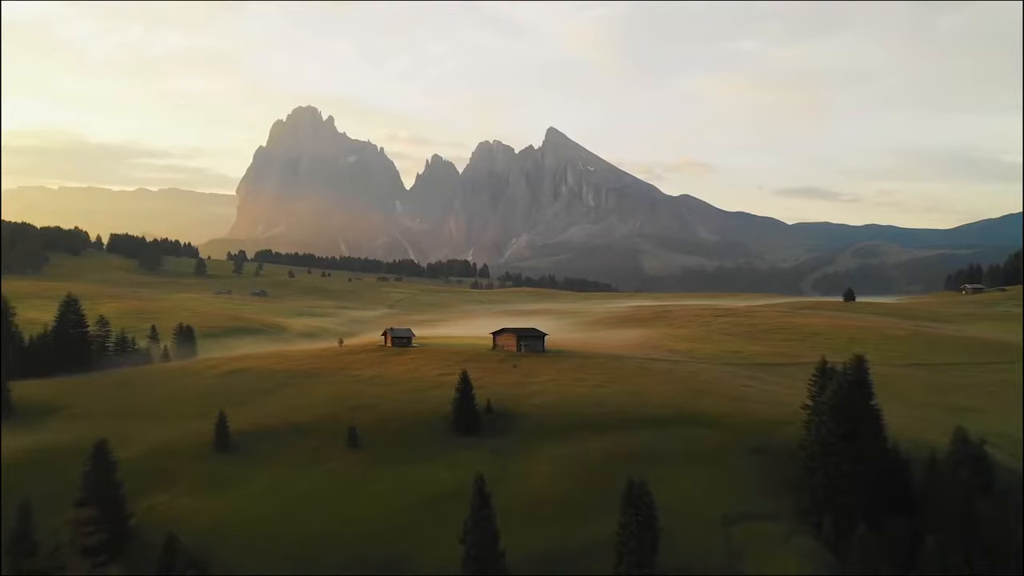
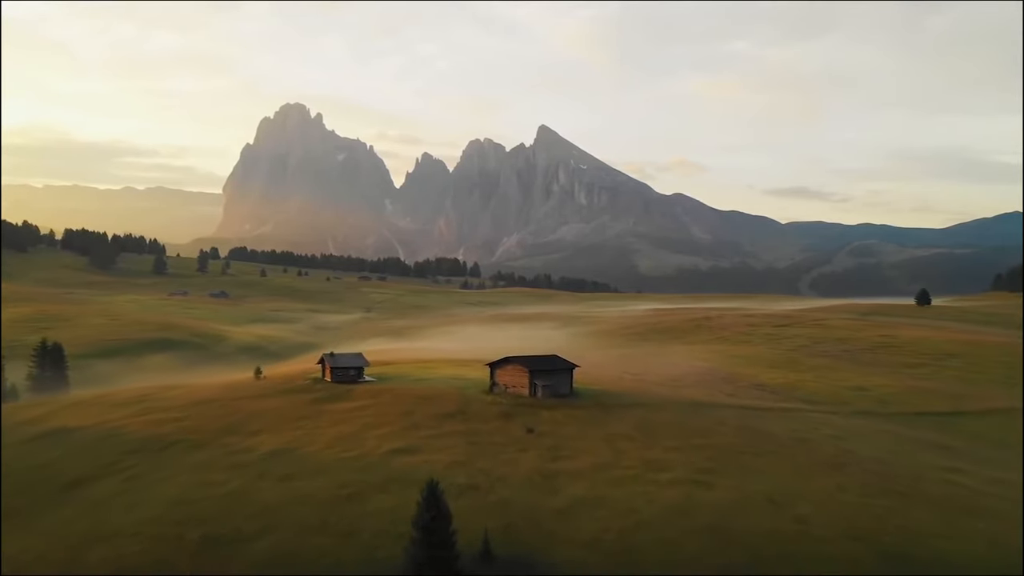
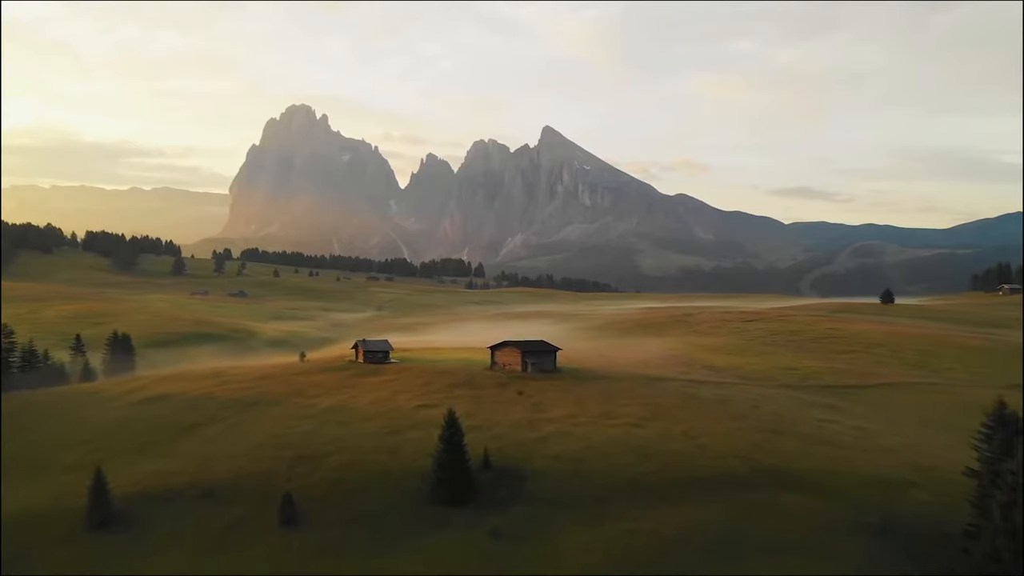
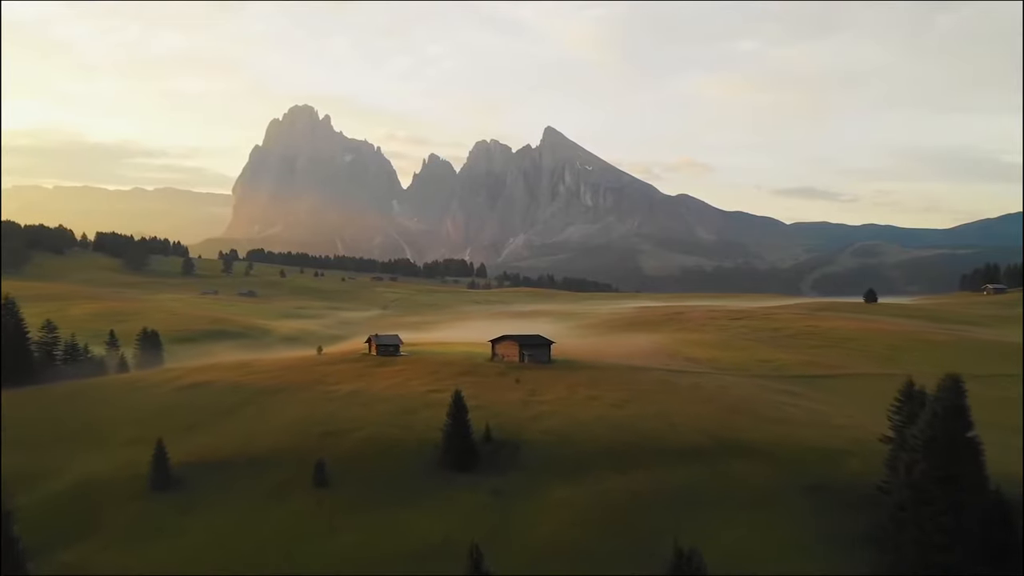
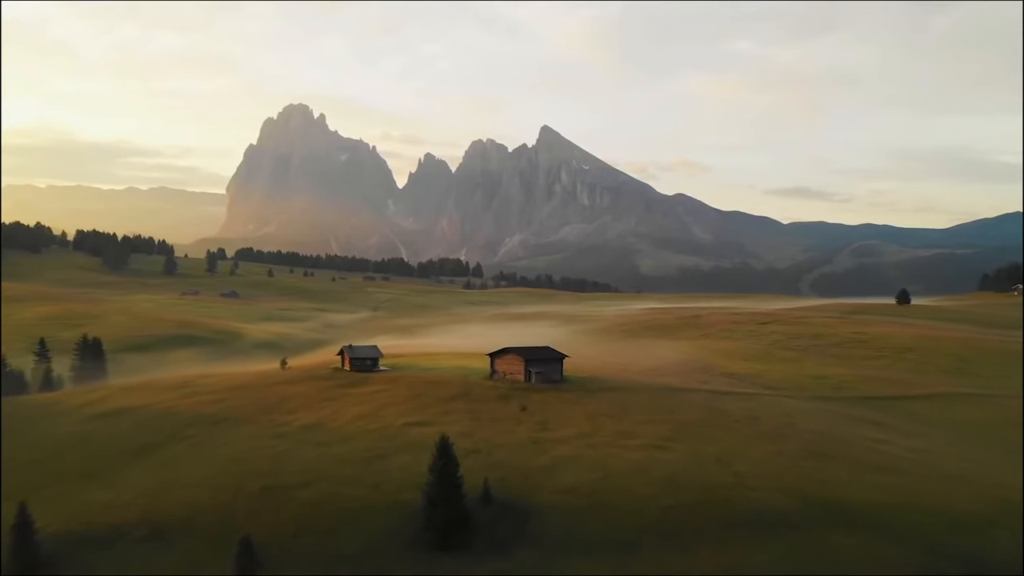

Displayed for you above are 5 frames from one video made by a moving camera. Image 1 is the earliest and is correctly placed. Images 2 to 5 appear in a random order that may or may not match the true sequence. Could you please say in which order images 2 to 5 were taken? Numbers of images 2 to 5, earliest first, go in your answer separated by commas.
4, 3, 5, 2
